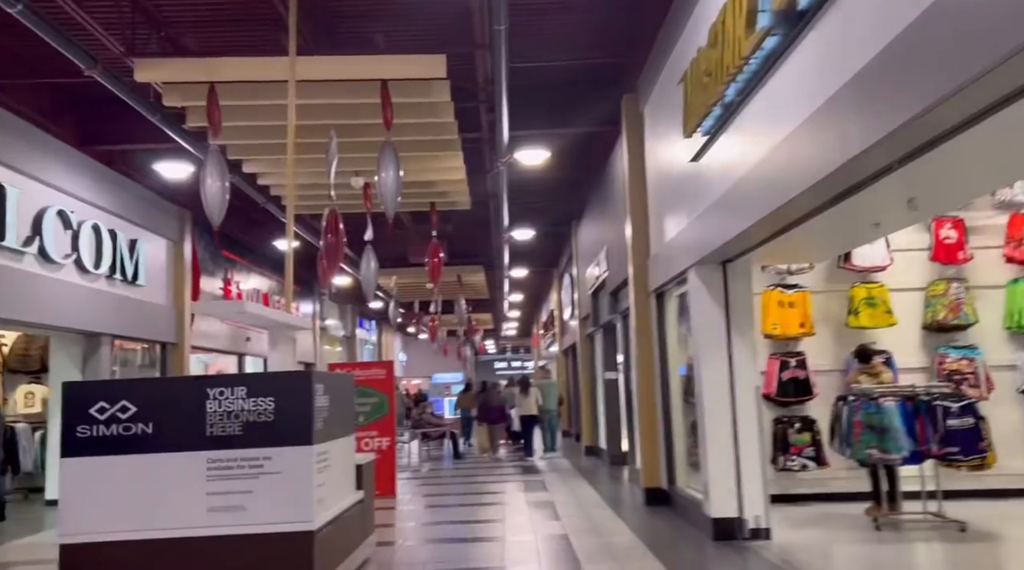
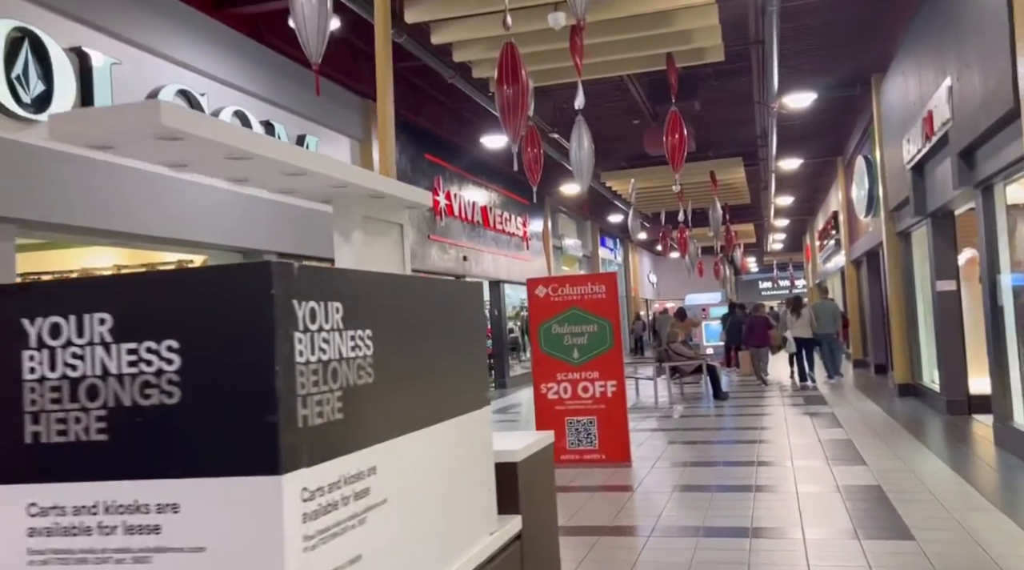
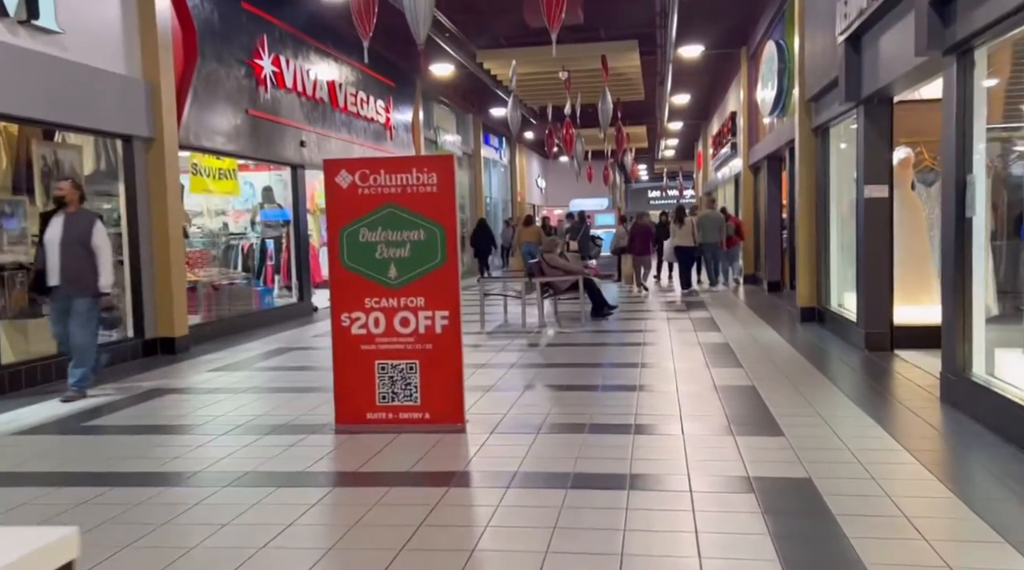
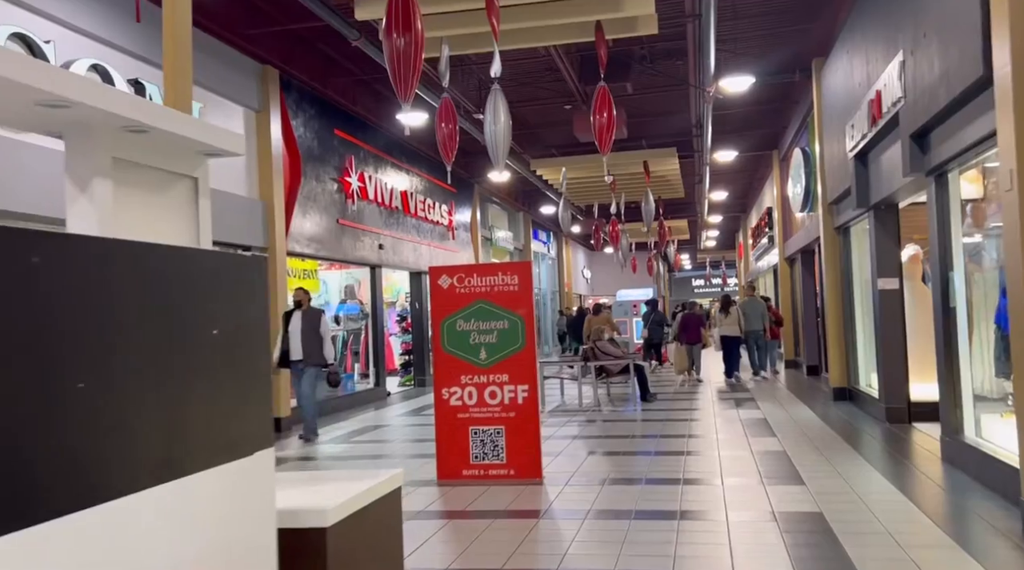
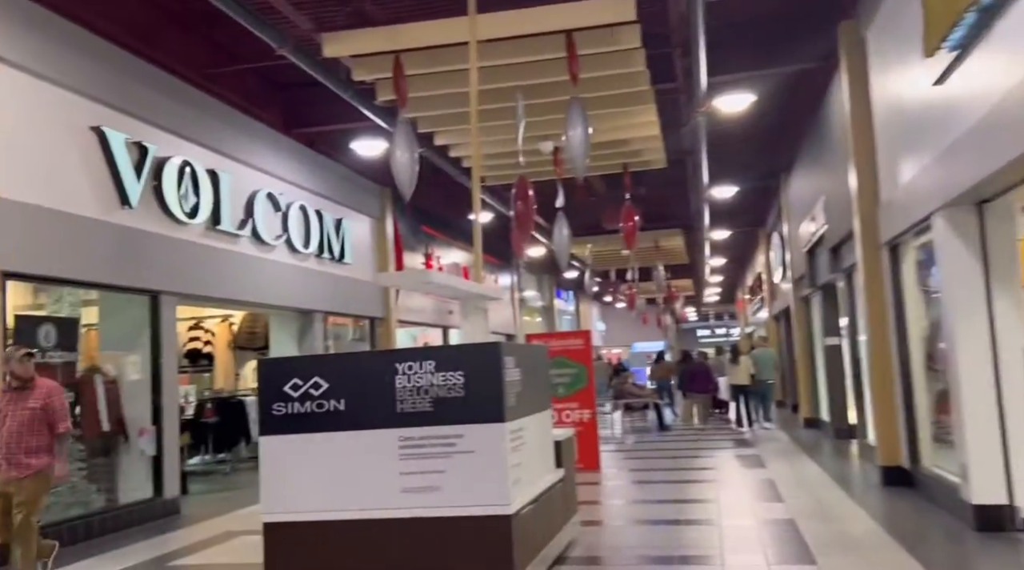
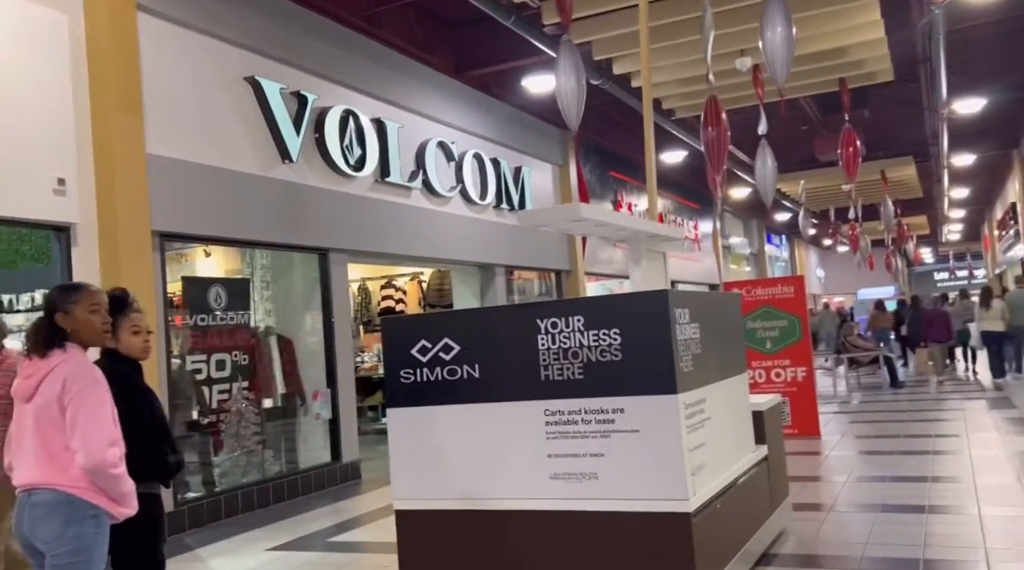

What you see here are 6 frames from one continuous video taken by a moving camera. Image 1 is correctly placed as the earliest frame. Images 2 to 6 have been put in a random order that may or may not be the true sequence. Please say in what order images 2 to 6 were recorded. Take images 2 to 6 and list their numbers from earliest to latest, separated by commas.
5, 6, 2, 4, 3
